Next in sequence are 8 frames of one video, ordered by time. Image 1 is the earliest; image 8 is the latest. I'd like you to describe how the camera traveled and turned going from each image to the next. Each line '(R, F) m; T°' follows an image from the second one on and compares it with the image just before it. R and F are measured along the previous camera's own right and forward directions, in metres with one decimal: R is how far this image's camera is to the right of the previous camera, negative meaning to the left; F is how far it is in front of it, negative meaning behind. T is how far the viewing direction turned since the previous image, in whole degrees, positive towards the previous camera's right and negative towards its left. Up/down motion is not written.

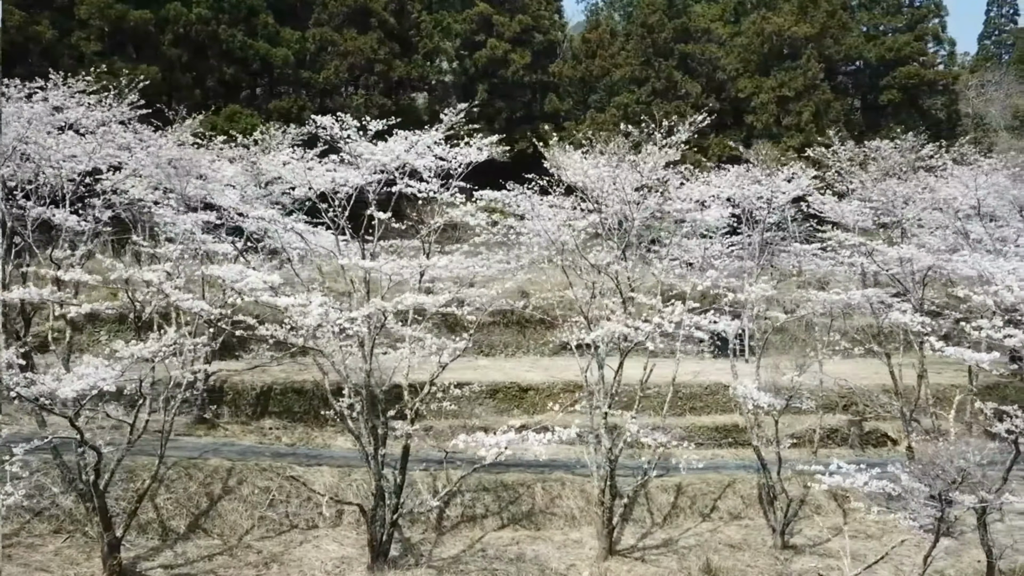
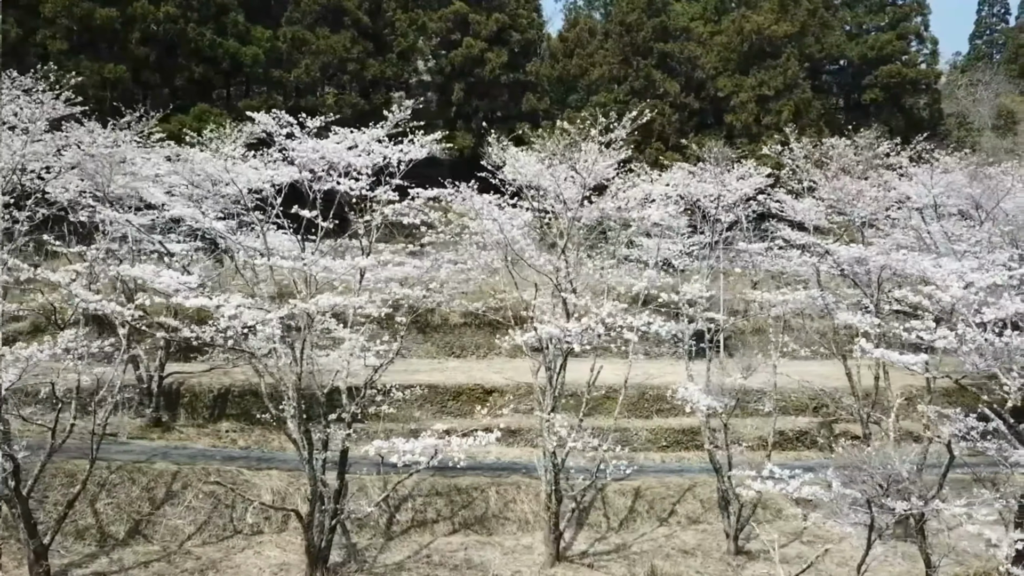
(+0.4, +0.2) m; 0°
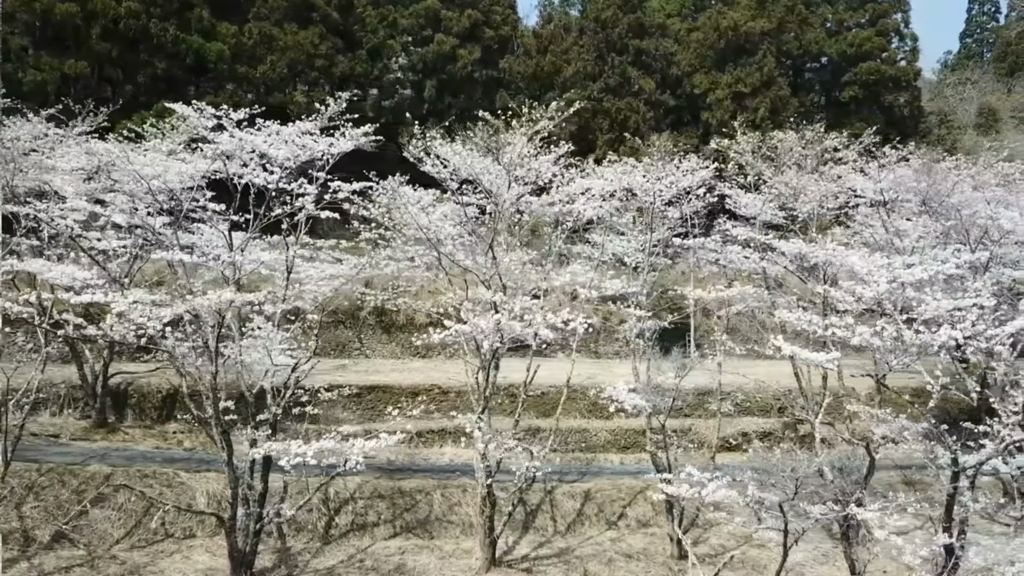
(+0.5, +0.3) m; 0°
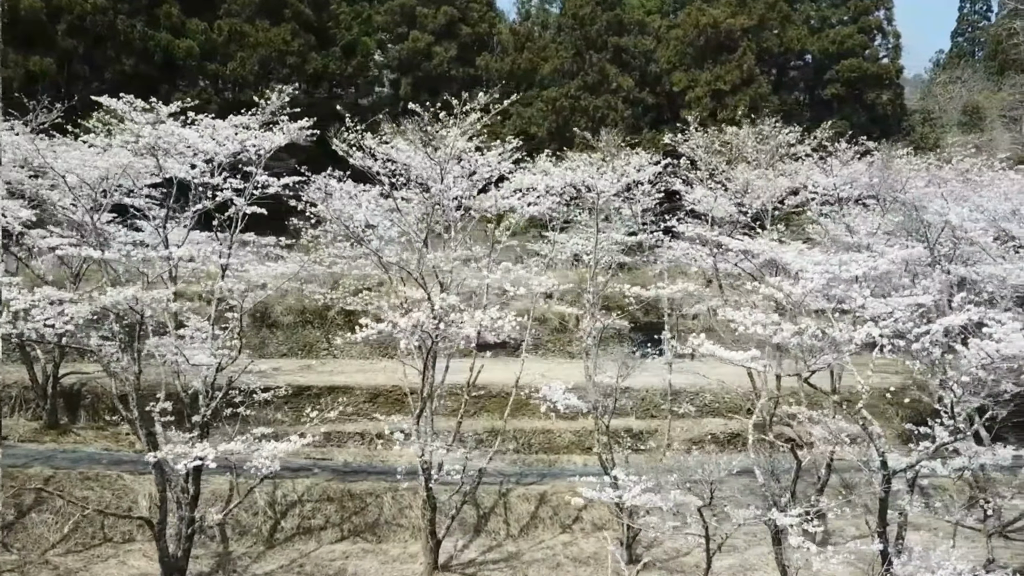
(+0.4, +0.2) m; 0°
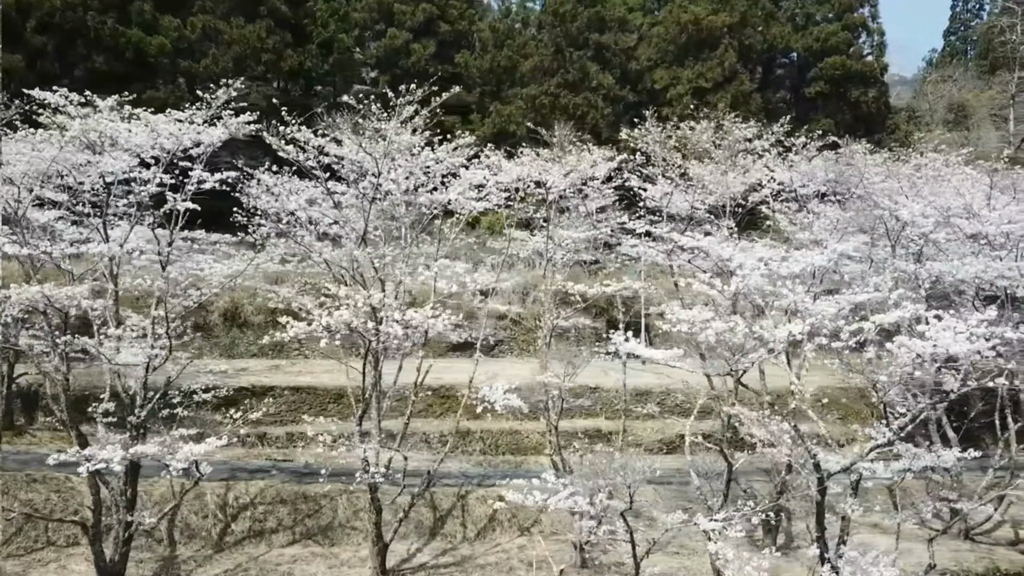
(+0.3, +0.2) m; 0°
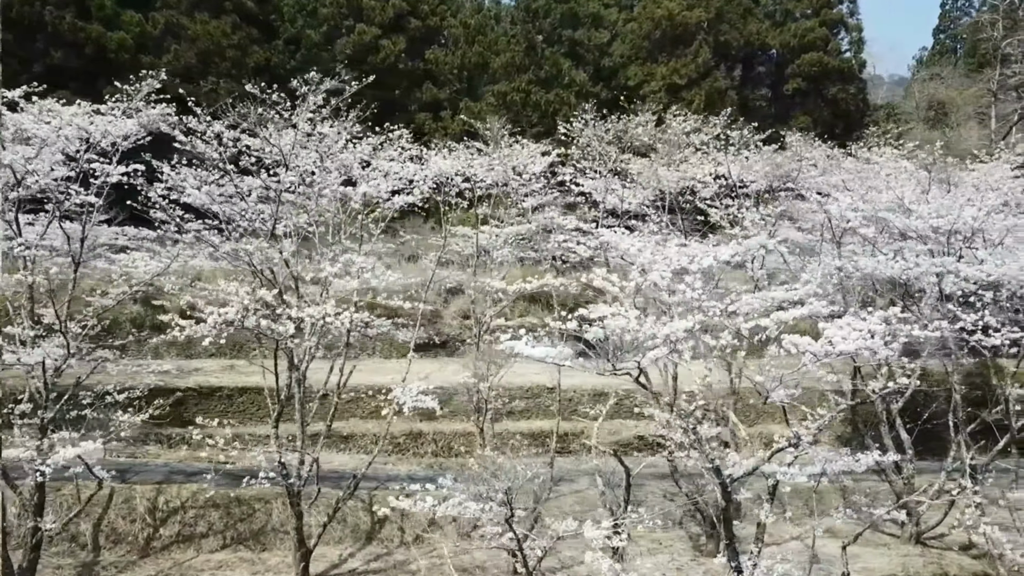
(+0.5, +0.3) m; 0°
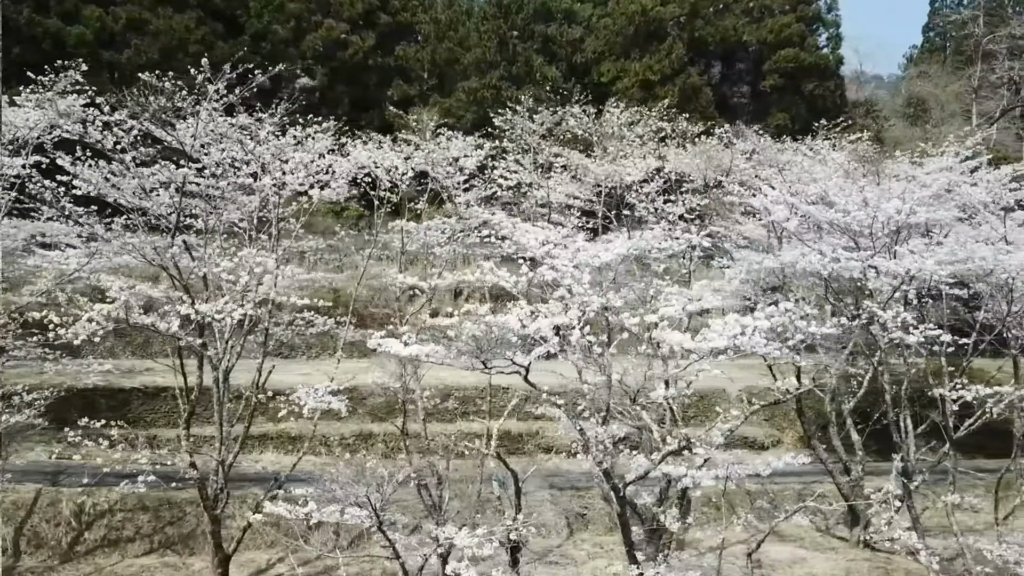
(+0.5, +0.3) m; 0°
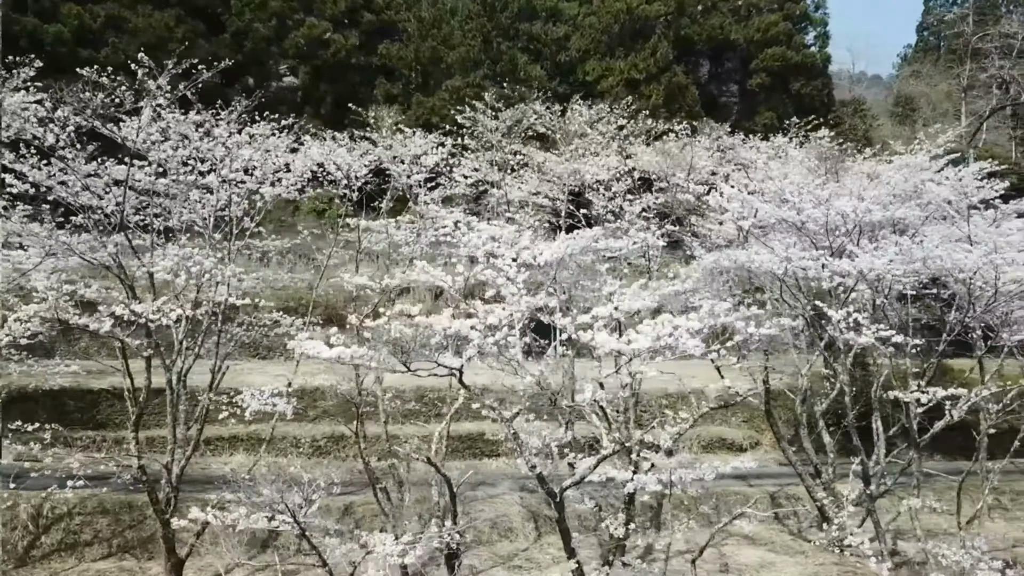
(+0.3, +0.1) m; 0°
